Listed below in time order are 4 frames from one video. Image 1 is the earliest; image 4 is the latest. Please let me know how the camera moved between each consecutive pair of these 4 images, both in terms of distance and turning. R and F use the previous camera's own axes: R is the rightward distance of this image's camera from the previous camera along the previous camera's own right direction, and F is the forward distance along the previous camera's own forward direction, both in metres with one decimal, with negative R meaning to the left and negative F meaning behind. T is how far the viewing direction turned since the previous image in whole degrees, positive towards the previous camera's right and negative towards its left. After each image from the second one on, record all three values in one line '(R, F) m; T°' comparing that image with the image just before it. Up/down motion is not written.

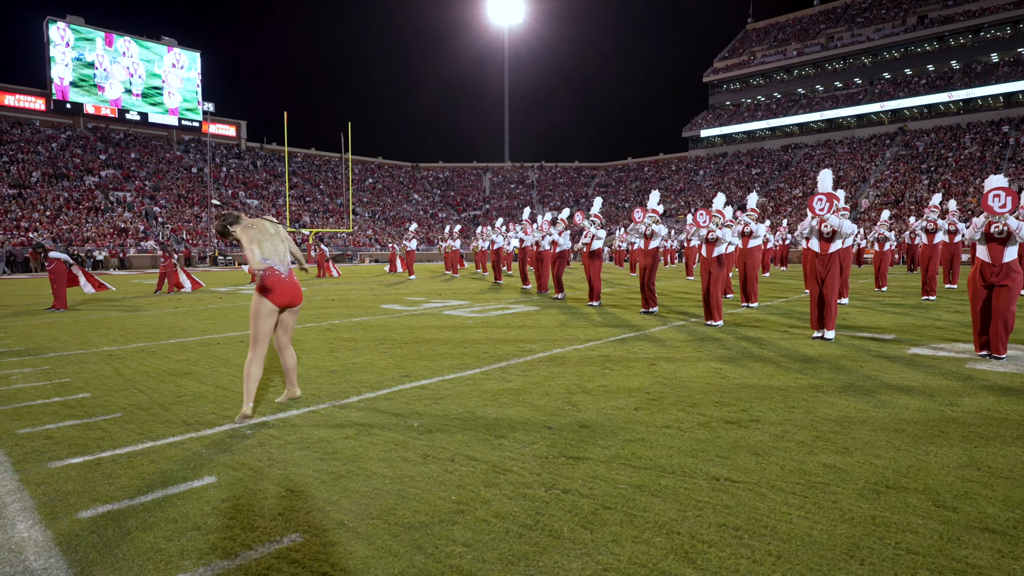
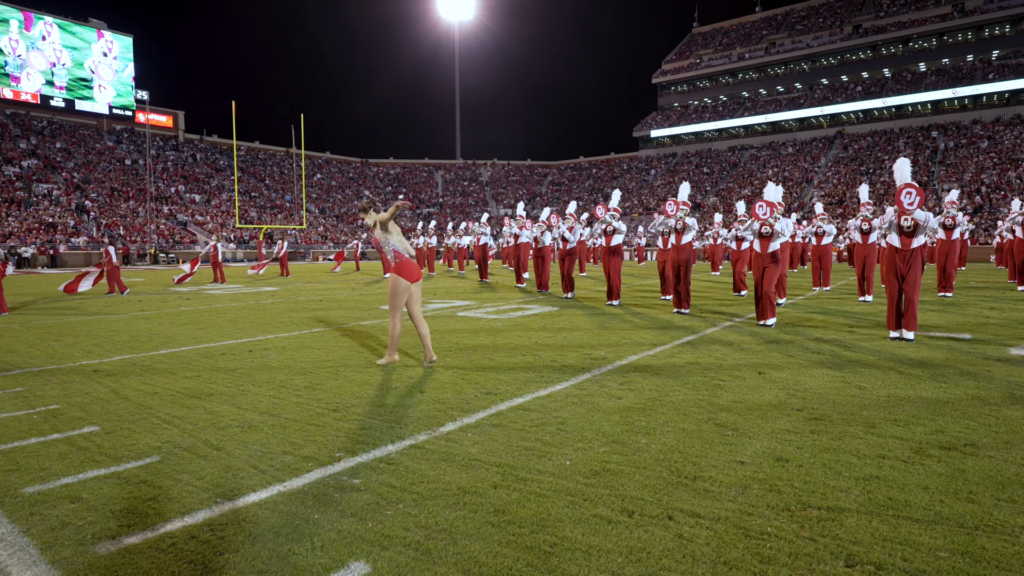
(-1.1, +0.9) m; +5°
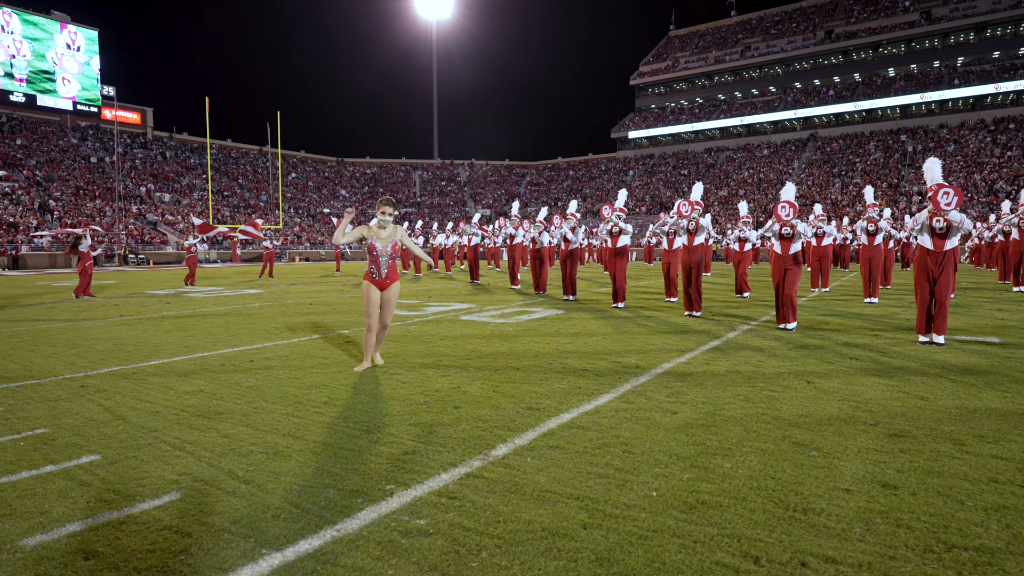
(-0.4, +0.4) m; +2°
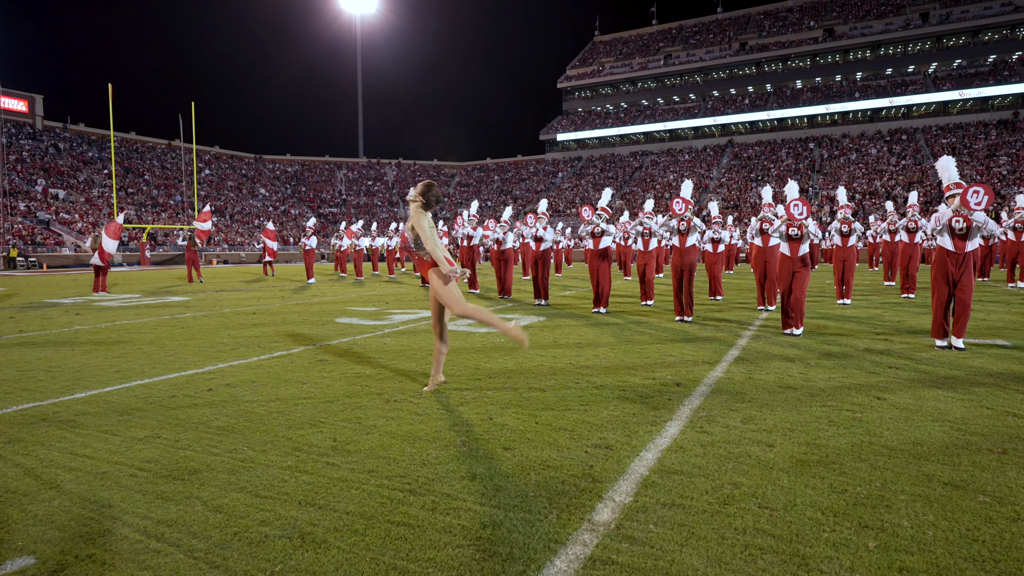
(-0.7, +0.8) m; +7°
